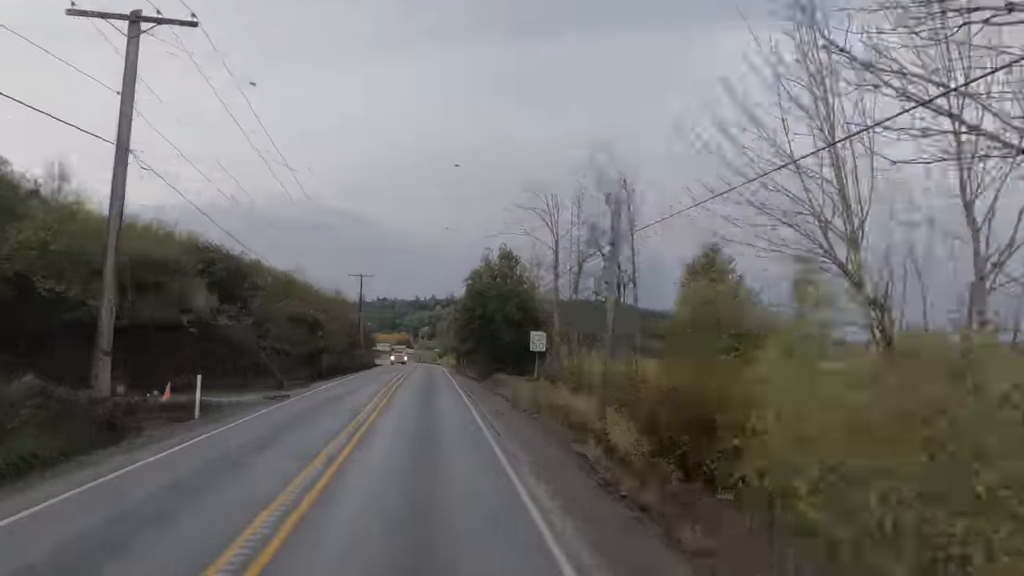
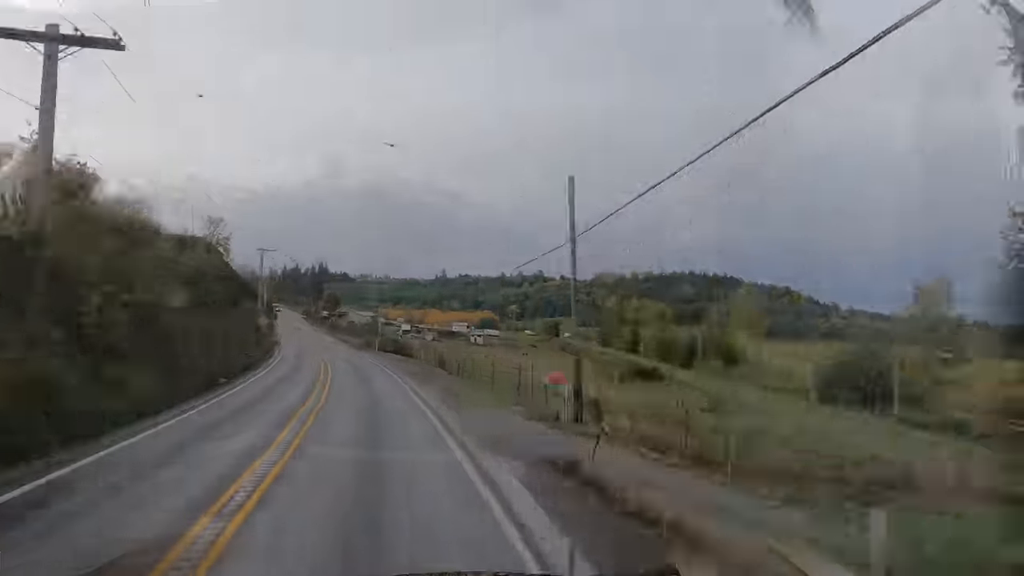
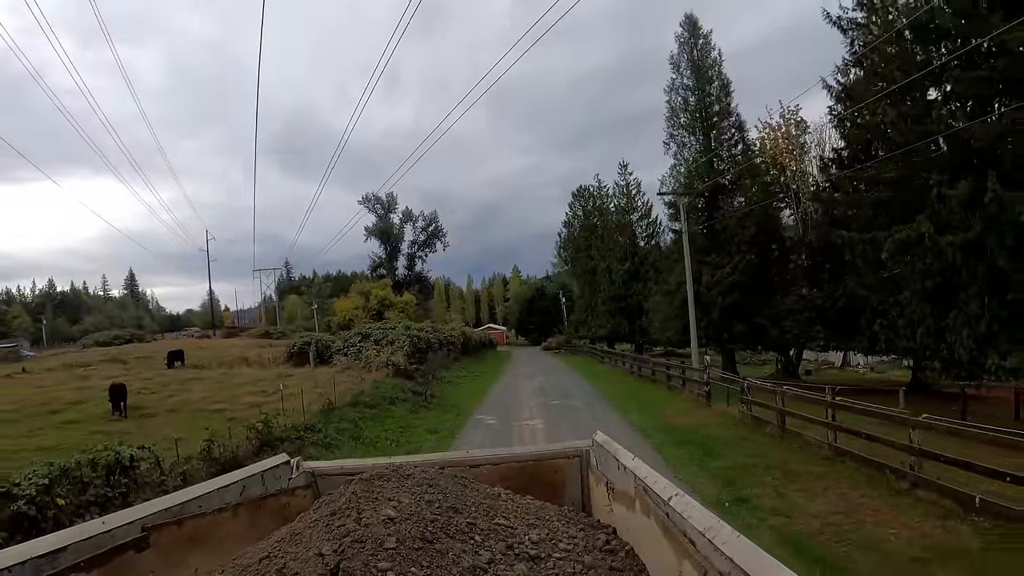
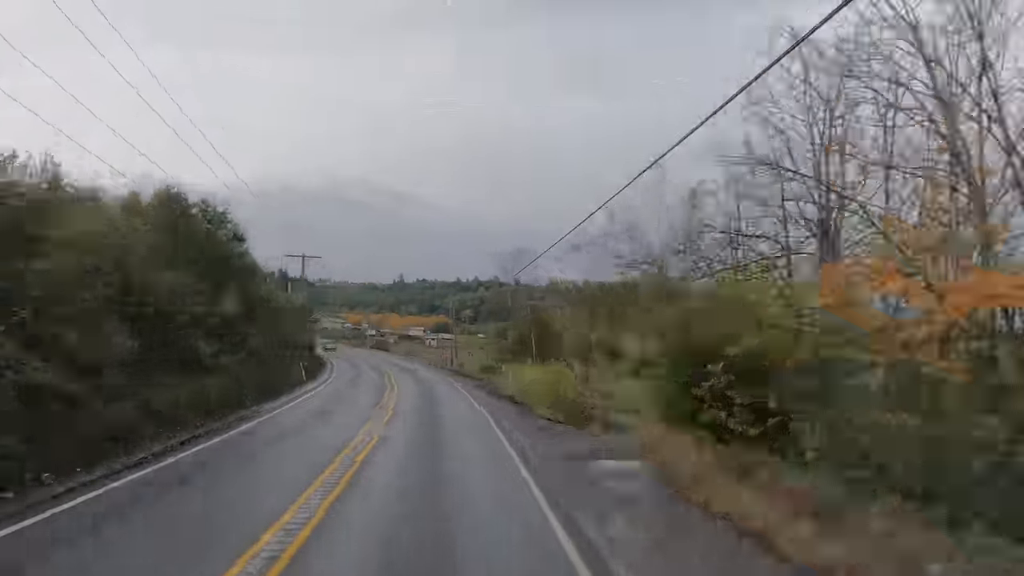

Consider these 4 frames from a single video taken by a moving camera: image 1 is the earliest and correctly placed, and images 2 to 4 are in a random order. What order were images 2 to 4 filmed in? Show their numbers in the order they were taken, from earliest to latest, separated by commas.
4, 2, 3
